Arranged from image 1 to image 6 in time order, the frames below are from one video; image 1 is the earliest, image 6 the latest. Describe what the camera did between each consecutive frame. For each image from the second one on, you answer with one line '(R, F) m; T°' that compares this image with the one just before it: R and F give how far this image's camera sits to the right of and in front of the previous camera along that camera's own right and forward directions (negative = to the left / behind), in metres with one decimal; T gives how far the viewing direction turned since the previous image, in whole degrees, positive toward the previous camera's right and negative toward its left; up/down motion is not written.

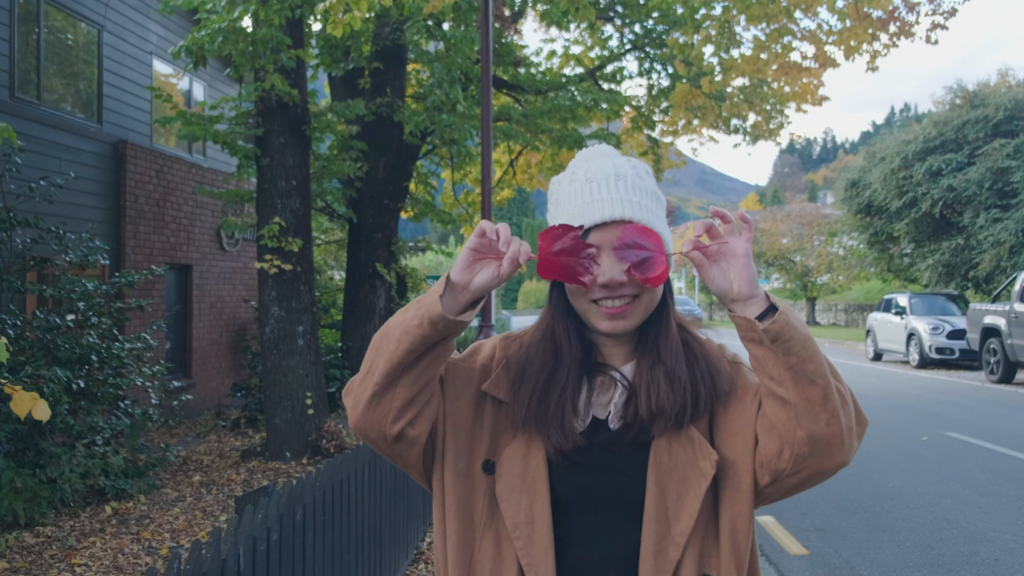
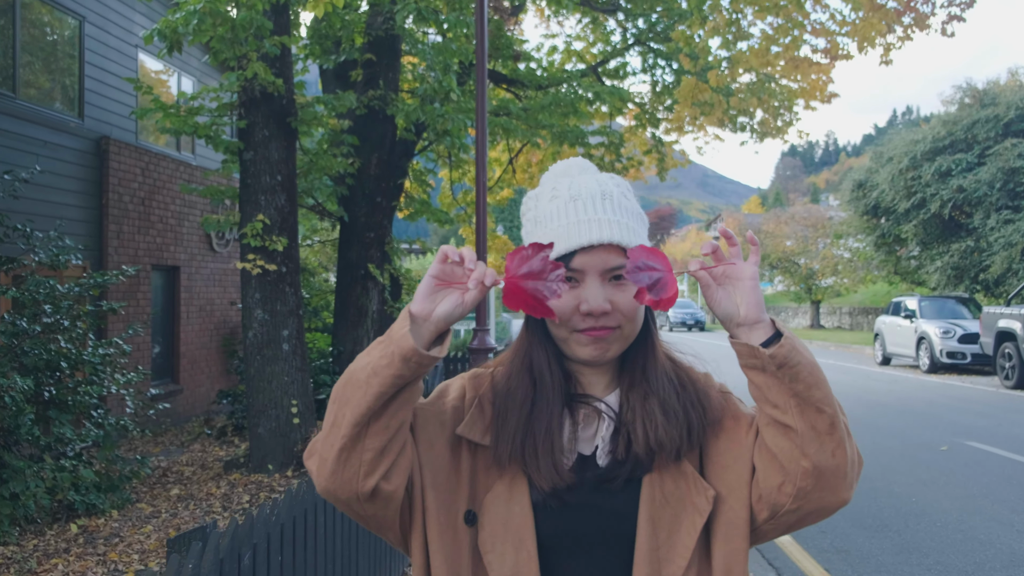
(0.0, +0.4) m; 0°
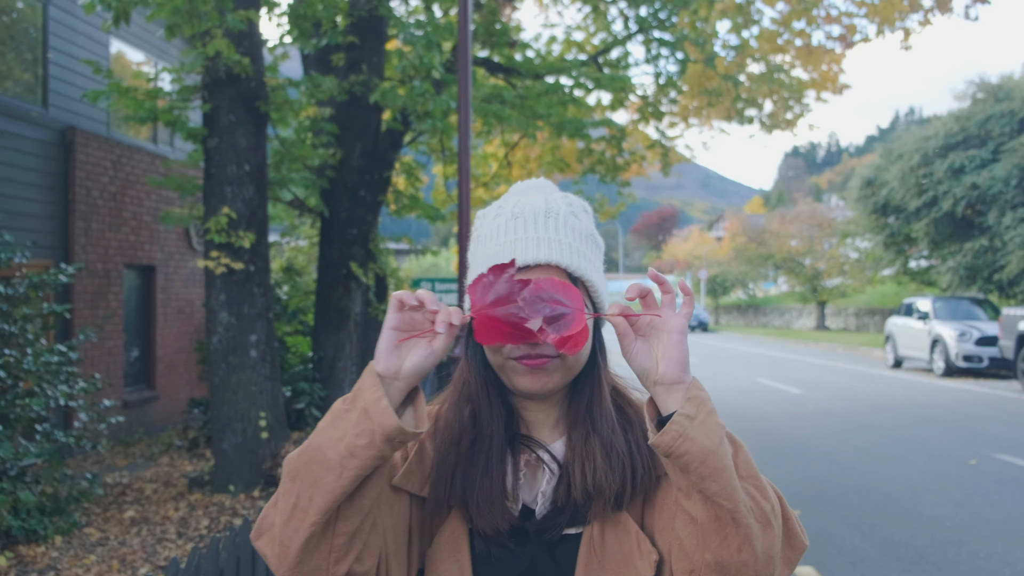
(+0.1, +0.6) m; 0°
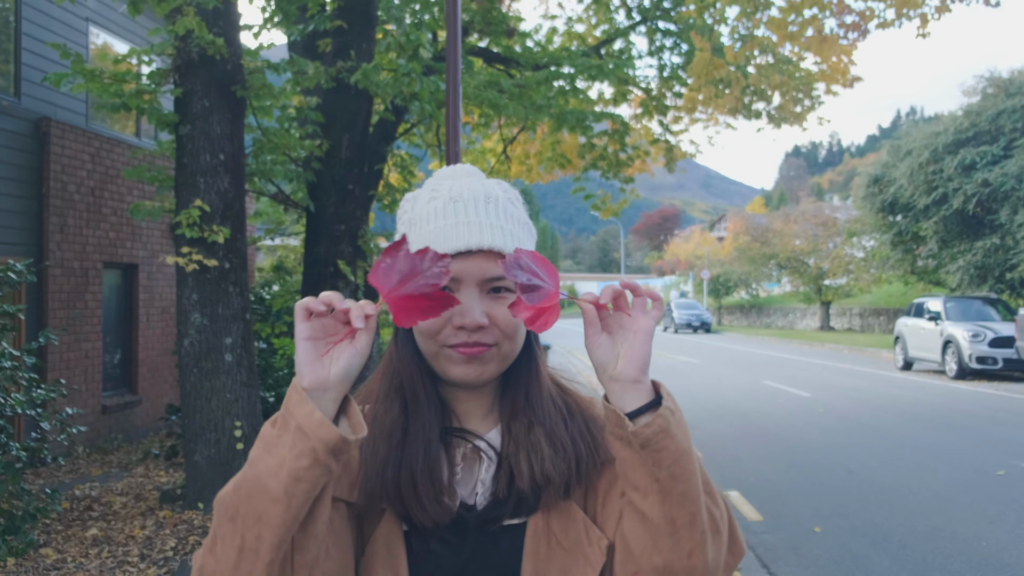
(0.0, +0.5) m; 0°
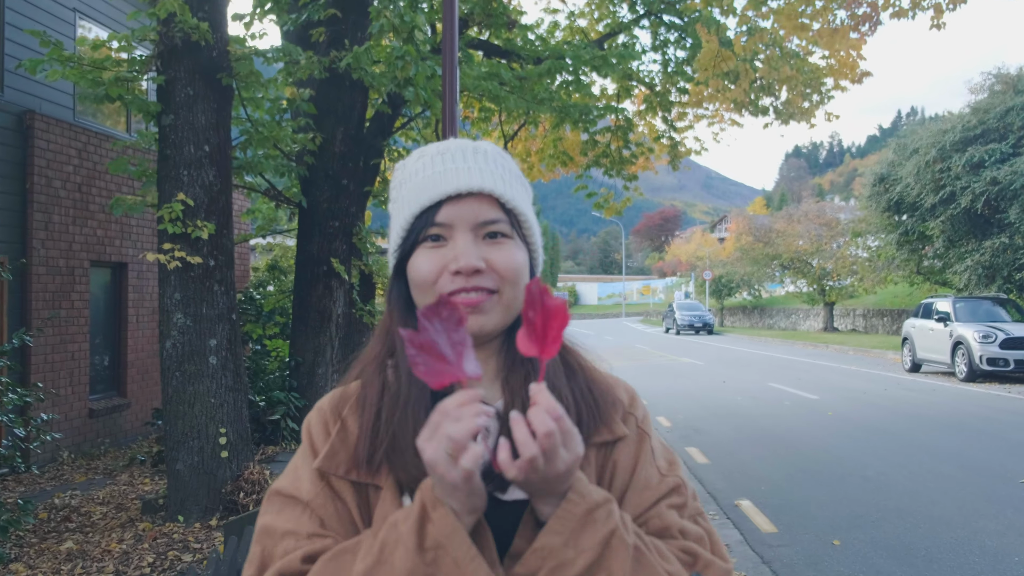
(0.0, +0.3) m; 0°
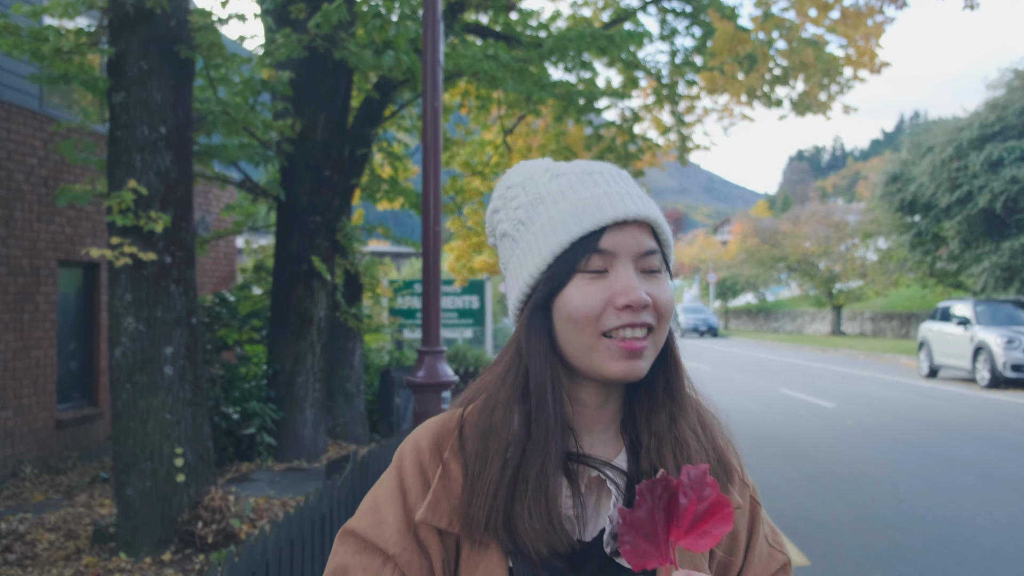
(0.0, +0.7) m; 0°
